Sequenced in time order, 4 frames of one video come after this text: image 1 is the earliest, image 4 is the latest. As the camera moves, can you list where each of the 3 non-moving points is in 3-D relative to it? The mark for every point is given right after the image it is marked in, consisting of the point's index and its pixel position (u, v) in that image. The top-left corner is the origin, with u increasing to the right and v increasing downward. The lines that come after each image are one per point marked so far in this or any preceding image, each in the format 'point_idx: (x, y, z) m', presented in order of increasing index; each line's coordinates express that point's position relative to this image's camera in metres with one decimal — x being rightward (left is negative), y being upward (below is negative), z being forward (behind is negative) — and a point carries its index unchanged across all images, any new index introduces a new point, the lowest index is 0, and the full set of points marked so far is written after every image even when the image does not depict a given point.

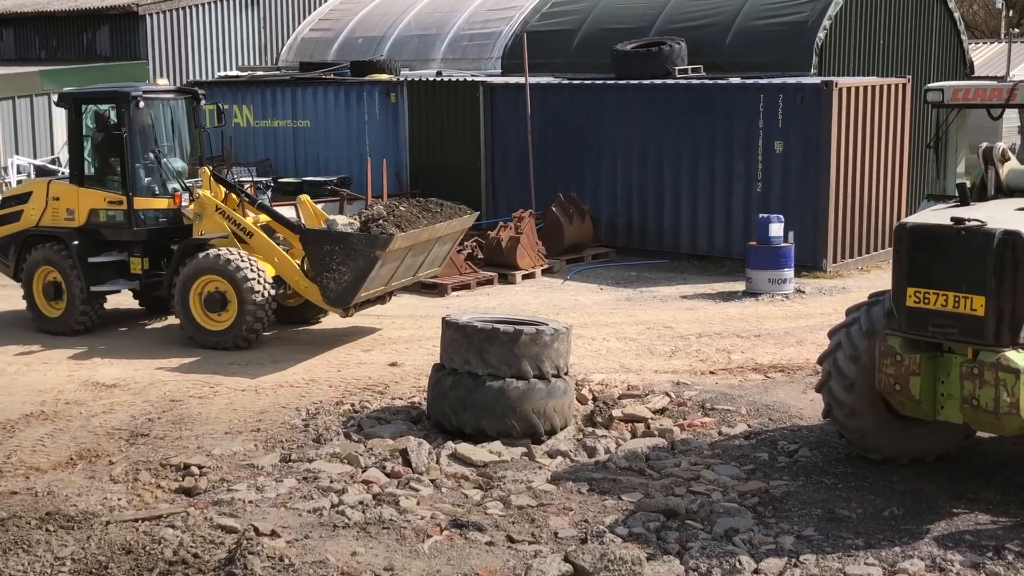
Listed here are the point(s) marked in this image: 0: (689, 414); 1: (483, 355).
0: (+1.4, -1.0, +7.5) m
1: (-0.2, -0.5, +7.1) m
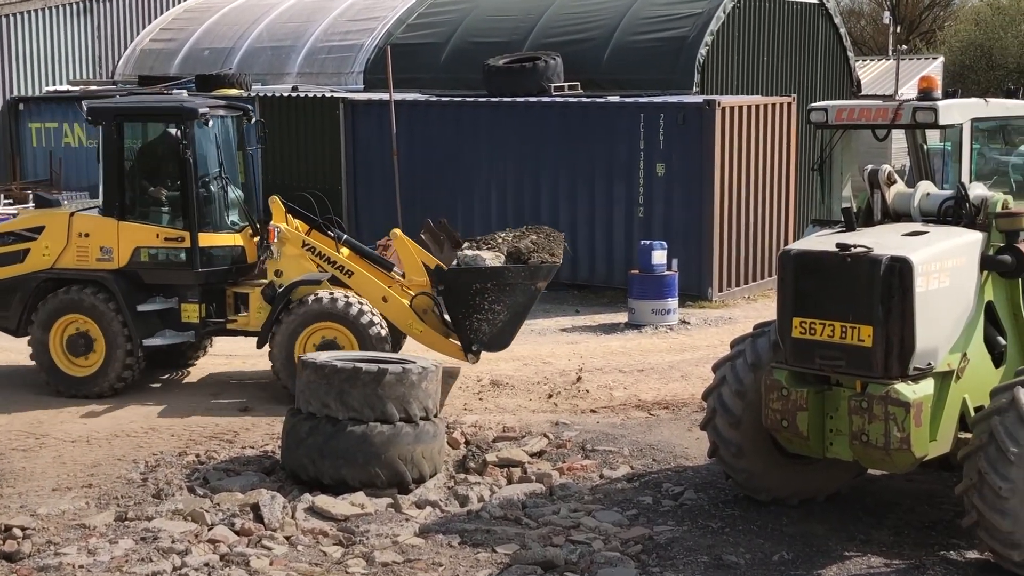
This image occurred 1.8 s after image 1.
0: (+0.4, -1.3, +7.0) m
1: (-1.2, -0.8, +6.5) m
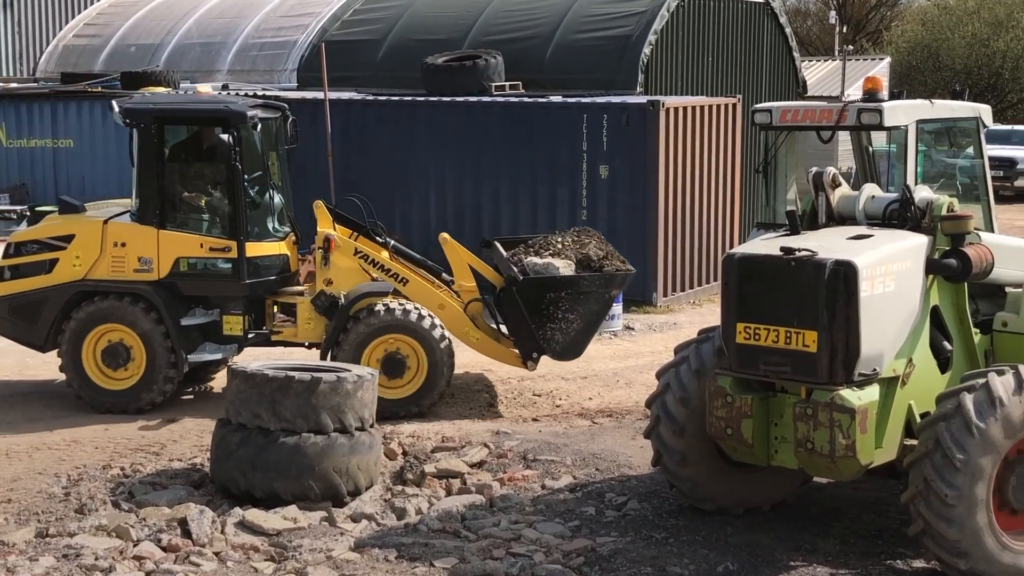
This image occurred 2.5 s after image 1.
0: (0.0, -1.3, +6.8) m
1: (-1.6, -0.8, +6.2) m
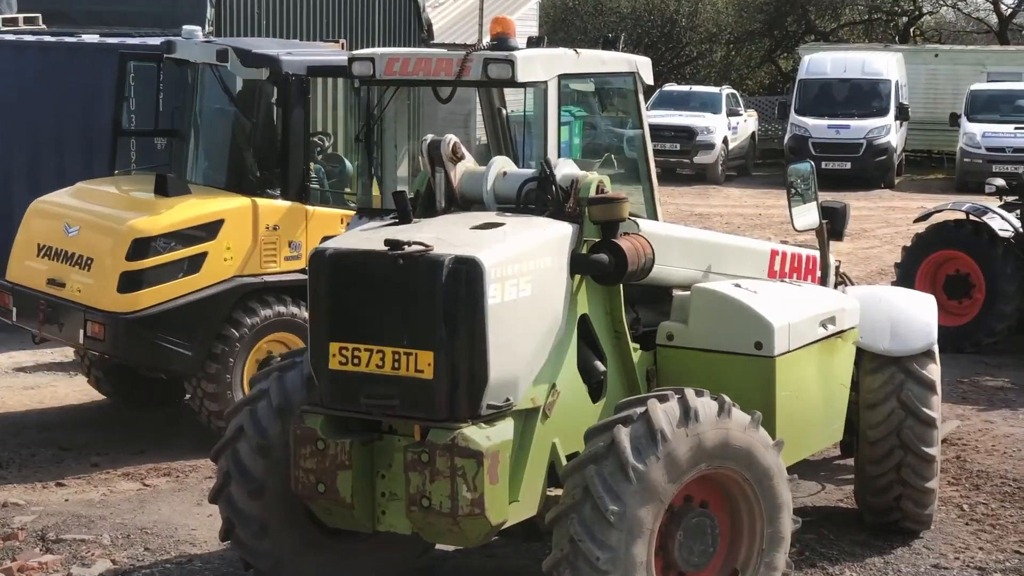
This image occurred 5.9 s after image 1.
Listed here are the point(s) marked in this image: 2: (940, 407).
0: (-2.5, -1.4, +5.0) m
1: (-4.0, -0.9, +4.2) m
2: (+2.4, -0.7, +5.3) m
